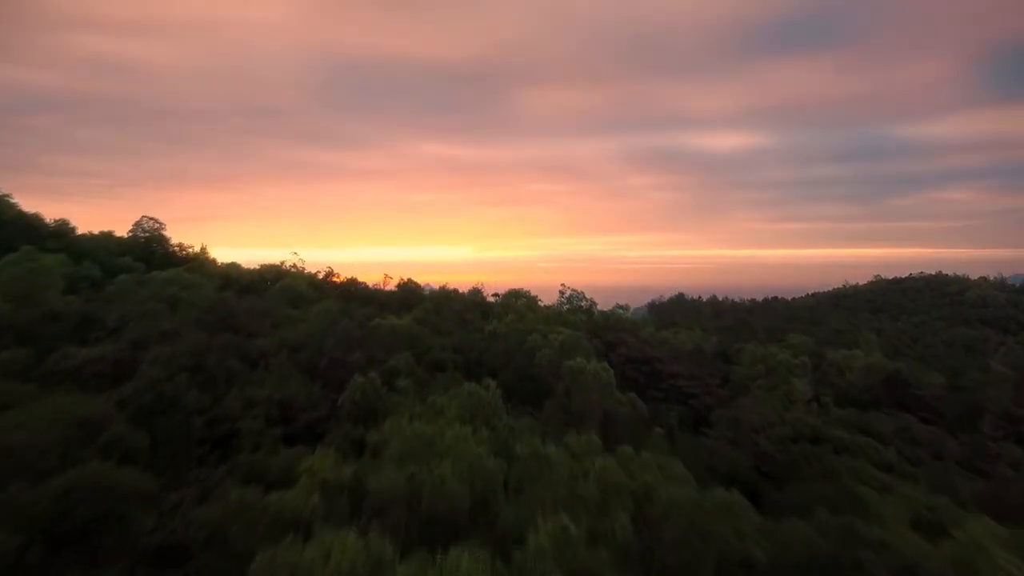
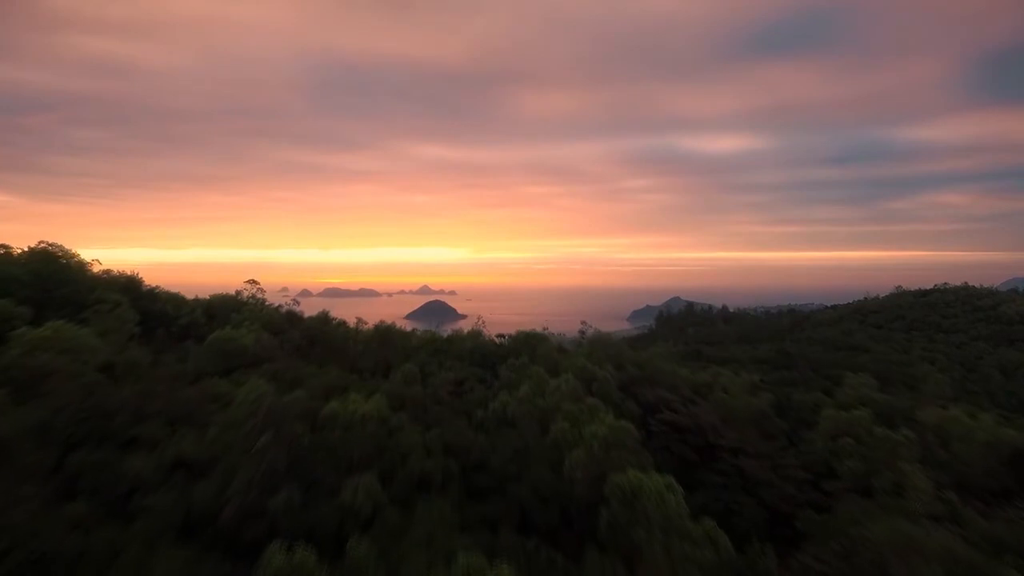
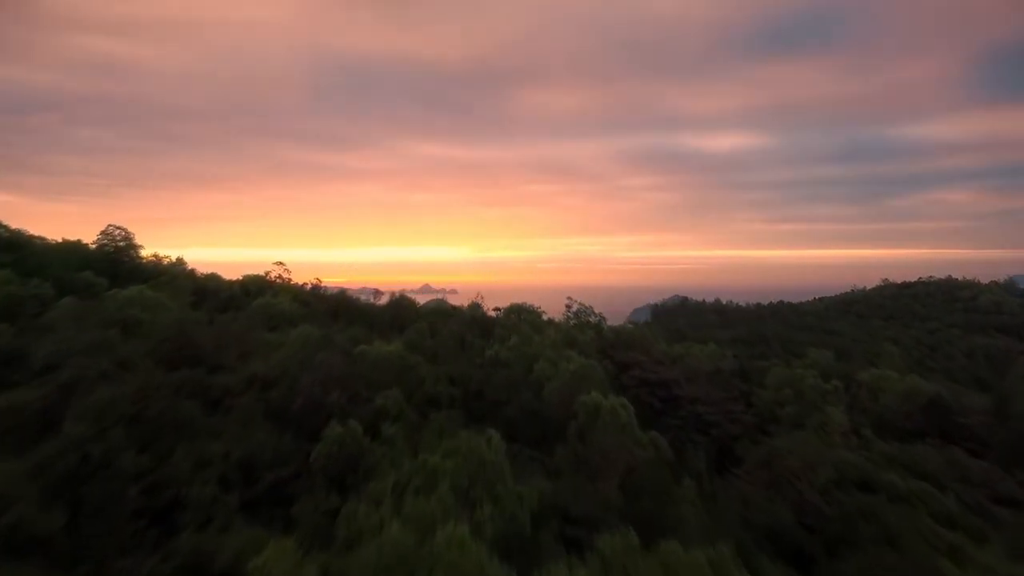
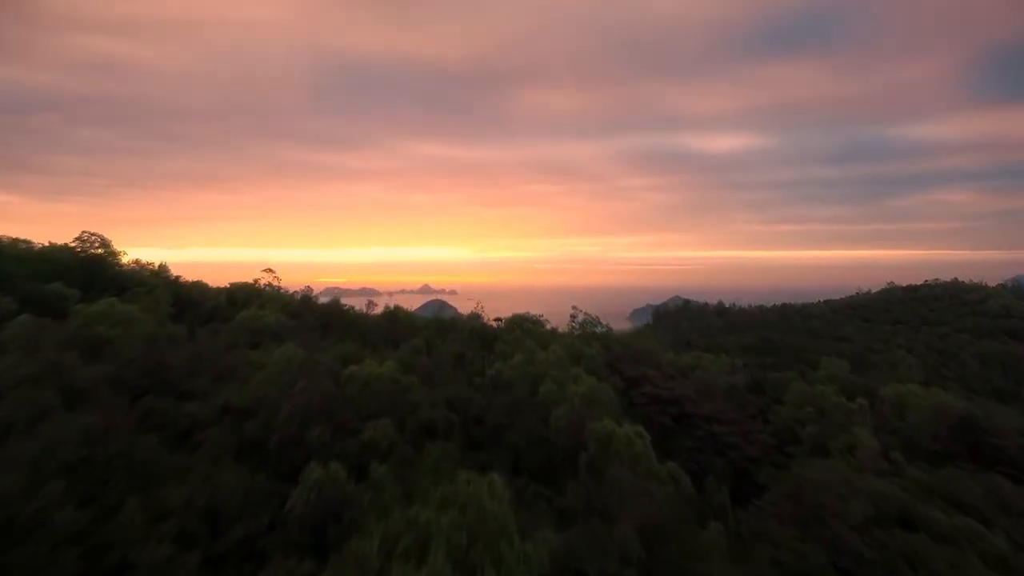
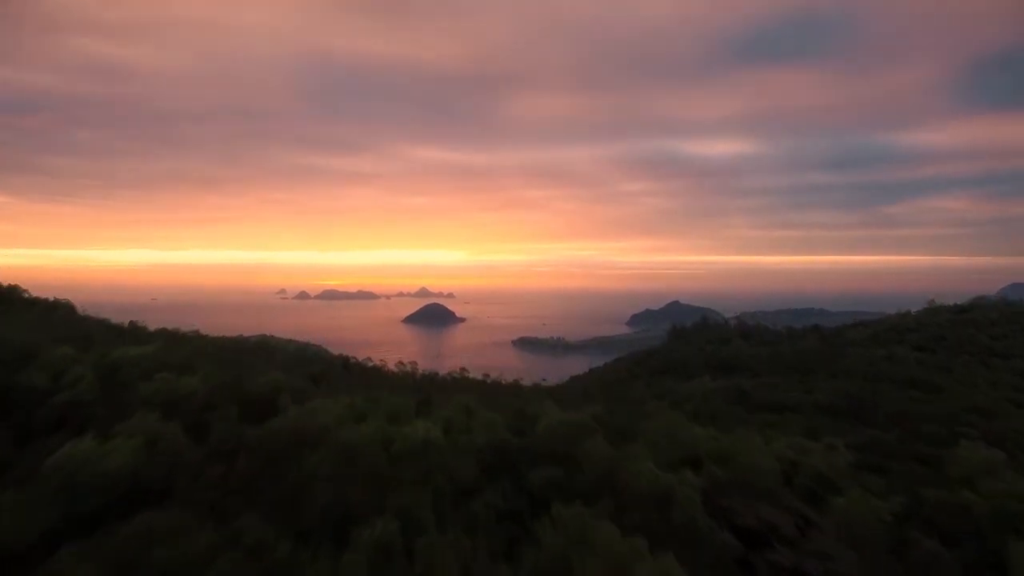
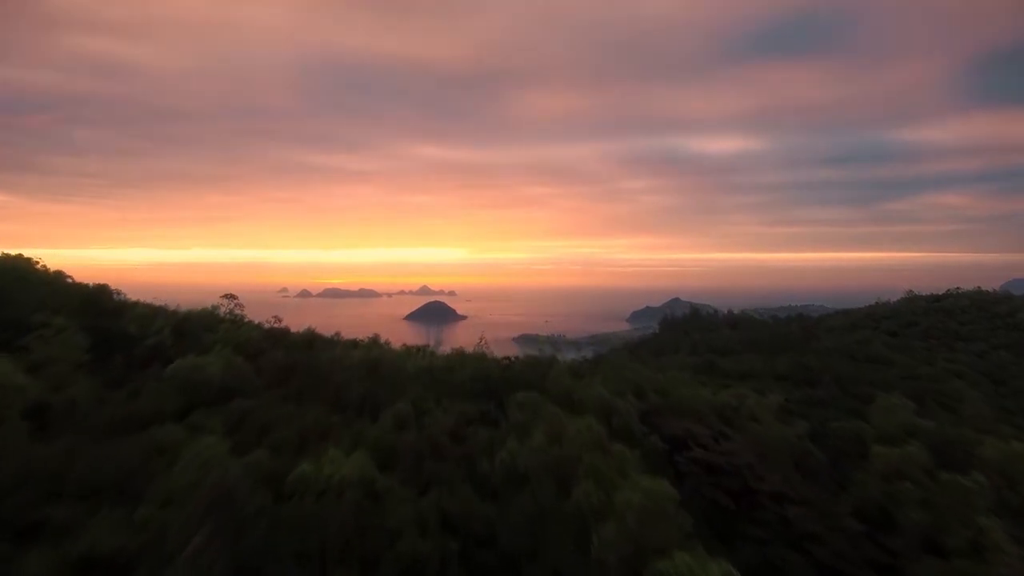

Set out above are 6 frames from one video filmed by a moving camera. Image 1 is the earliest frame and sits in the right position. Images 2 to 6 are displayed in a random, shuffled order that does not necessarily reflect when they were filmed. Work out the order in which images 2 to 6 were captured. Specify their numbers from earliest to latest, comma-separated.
3, 4, 2, 6, 5
